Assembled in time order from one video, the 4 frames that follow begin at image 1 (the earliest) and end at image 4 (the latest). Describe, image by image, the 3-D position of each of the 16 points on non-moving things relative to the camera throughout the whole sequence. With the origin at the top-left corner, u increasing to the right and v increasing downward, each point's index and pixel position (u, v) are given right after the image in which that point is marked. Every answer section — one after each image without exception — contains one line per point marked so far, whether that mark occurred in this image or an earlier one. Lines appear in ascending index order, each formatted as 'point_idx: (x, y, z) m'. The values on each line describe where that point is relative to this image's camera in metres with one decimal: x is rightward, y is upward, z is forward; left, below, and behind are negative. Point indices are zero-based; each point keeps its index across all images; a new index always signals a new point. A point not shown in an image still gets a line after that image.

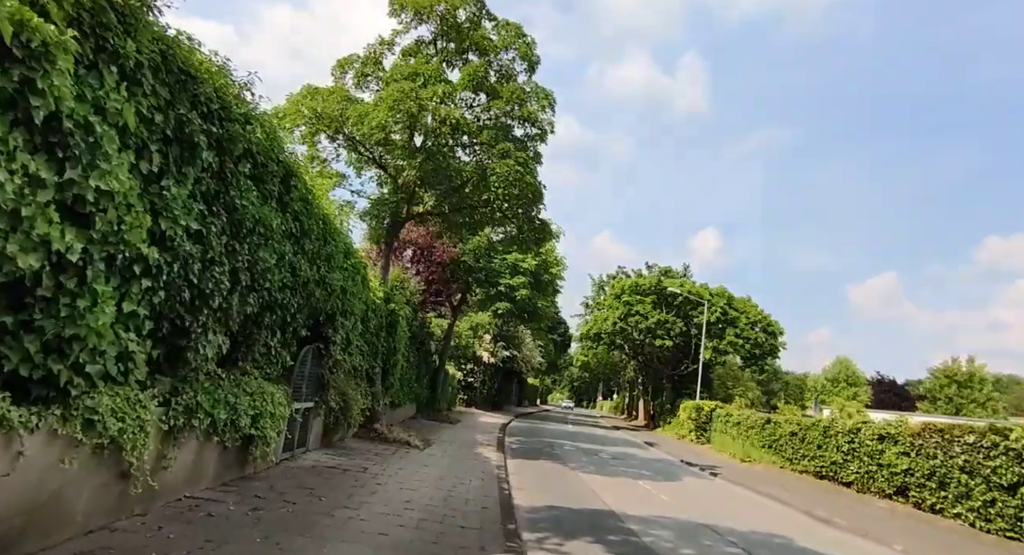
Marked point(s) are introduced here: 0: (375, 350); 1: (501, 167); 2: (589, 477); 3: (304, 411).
0: (-3.5, -1.8, +15.1) m
1: (-0.2, +2.7, +14.2) m
2: (+2.0, -5.2, +15.4) m
3: (-3.6, -2.4, +10.5) m
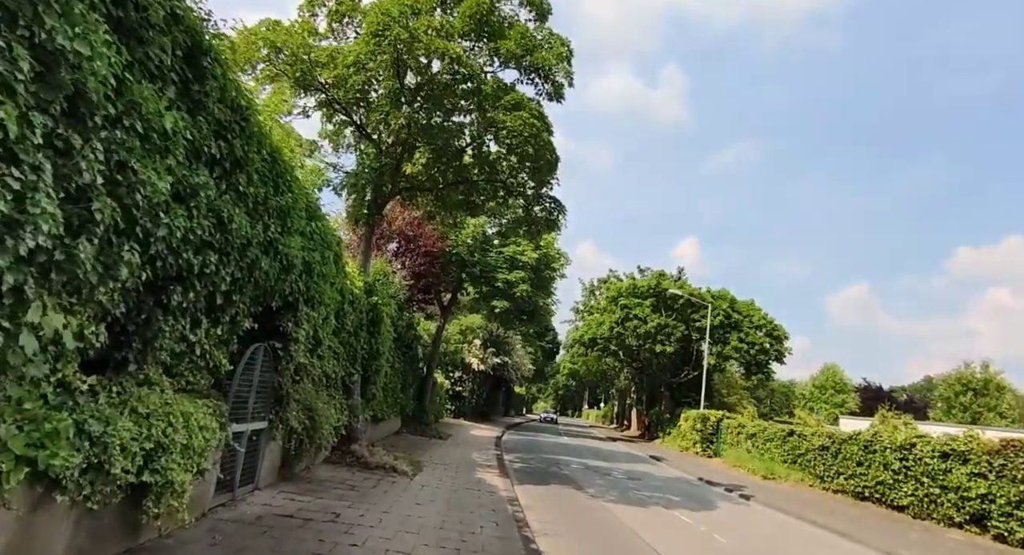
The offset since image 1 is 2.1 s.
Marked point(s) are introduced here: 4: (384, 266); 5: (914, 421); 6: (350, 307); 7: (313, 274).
0: (-3.3, -1.6, +12.2) m
1: (0.0, +3.0, +11.5) m
2: (+2.2, -4.9, +12.7) m
3: (-3.3, -2.0, +7.6) m
4: (-3.7, +0.3, +17.5) m
5: (+12.4, -4.4, +18.5) m
6: (-3.1, -0.6, +11.4) m
7: (-2.6, +0.1, +8.0) m
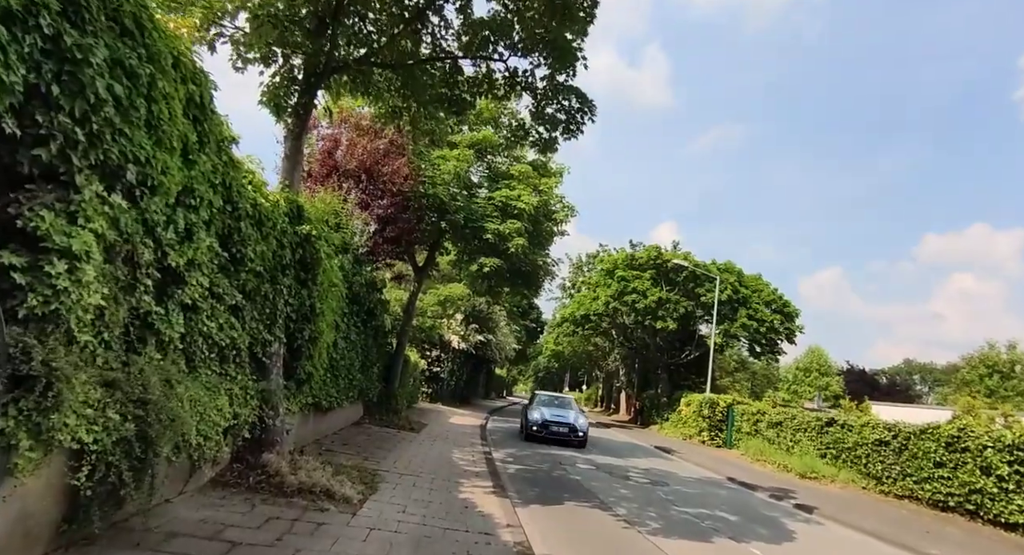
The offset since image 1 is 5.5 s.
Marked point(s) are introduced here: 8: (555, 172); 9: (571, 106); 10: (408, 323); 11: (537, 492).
0: (-3.2, -0.4, +7.7) m
1: (+0.2, +4.1, +7.0) m
2: (+2.2, -3.8, +8.5) m
3: (-3.1, -1.0, +3.1) m
4: (-3.8, +1.6, +12.9) m
5: (+12.3, -3.3, +14.6) m
6: (-3.0, +0.5, +6.9) m
7: (-2.4, +1.0, +3.4) m
8: (+1.4, +3.5, +19.6) m
9: (+1.0, +2.7, +9.9) m
10: (-3.4, -1.5, +19.6) m
11: (+0.5, -4.0, +11.3) m
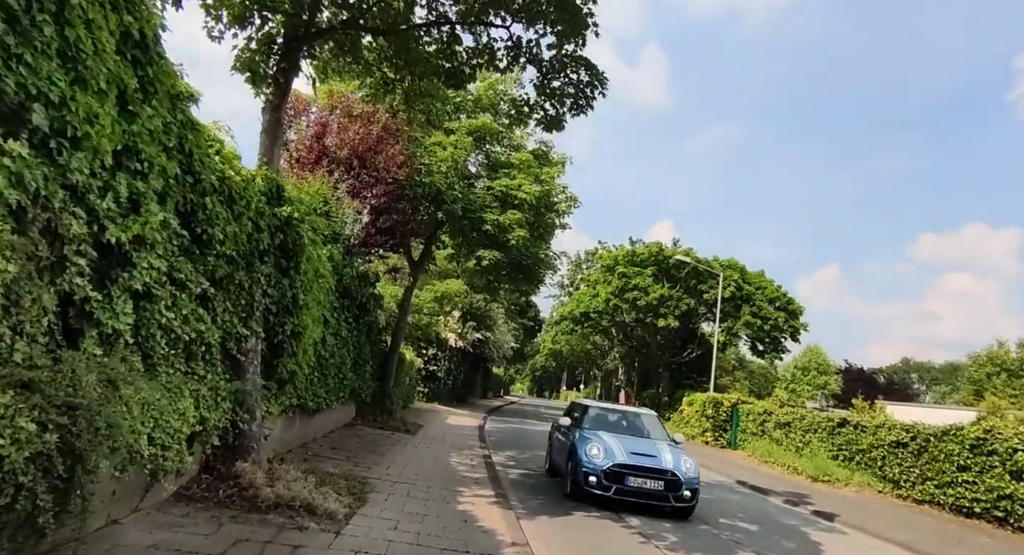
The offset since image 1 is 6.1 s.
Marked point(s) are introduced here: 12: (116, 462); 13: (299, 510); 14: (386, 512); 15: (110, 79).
0: (-3.1, -0.3, +6.8) m
1: (+0.2, +4.2, +6.2) m
2: (+2.3, -3.7, +7.6) m
3: (-3.0, -0.9, +2.3) m
4: (-3.8, +1.8, +12.0) m
5: (+12.3, -3.1, +13.8) m
6: (-2.9, +0.7, +6.0) m
7: (-2.3, +1.2, +2.6) m
8: (+1.4, +3.6, +18.8) m
9: (+1.0, +2.9, +9.0) m
10: (-3.4, -1.3, +18.8) m
11: (+0.5, -3.9, +10.4) m
12: (-2.8, -1.4, +4.4) m
13: (-2.3, -2.5, +6.4) m
14: (-1.5, -2.9, +7.4) m
15: (-2.5, +1.2, +3.6) m
